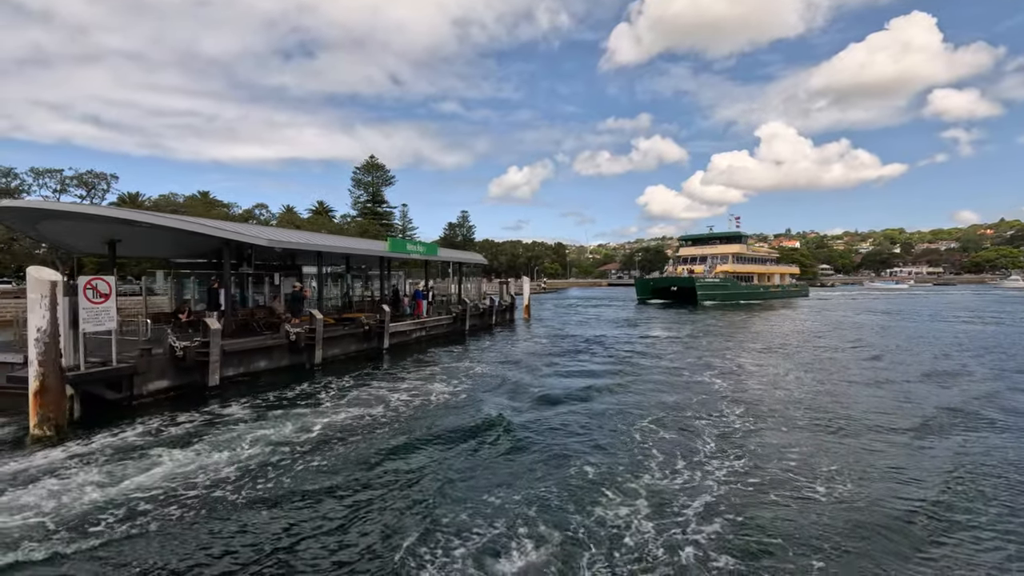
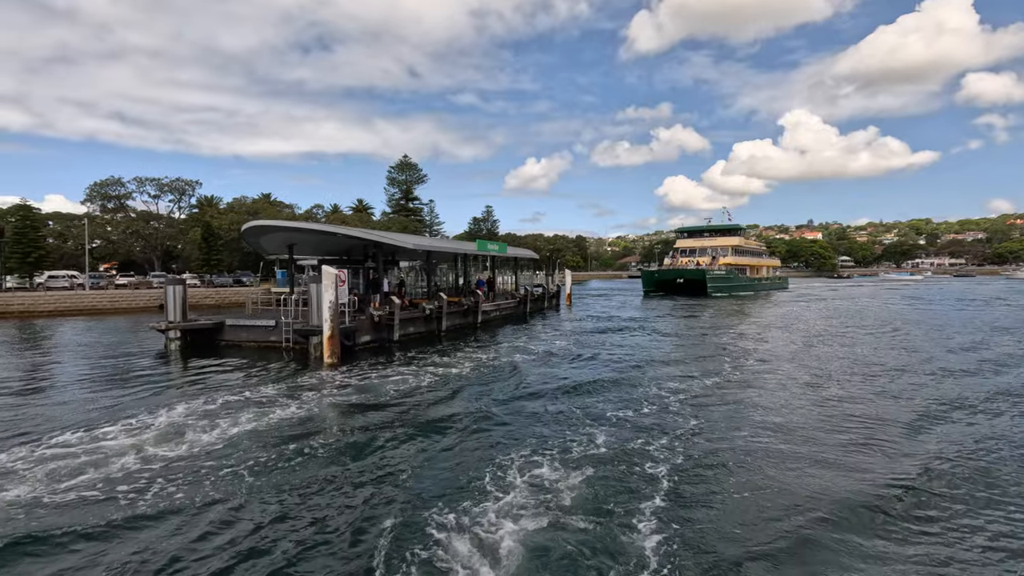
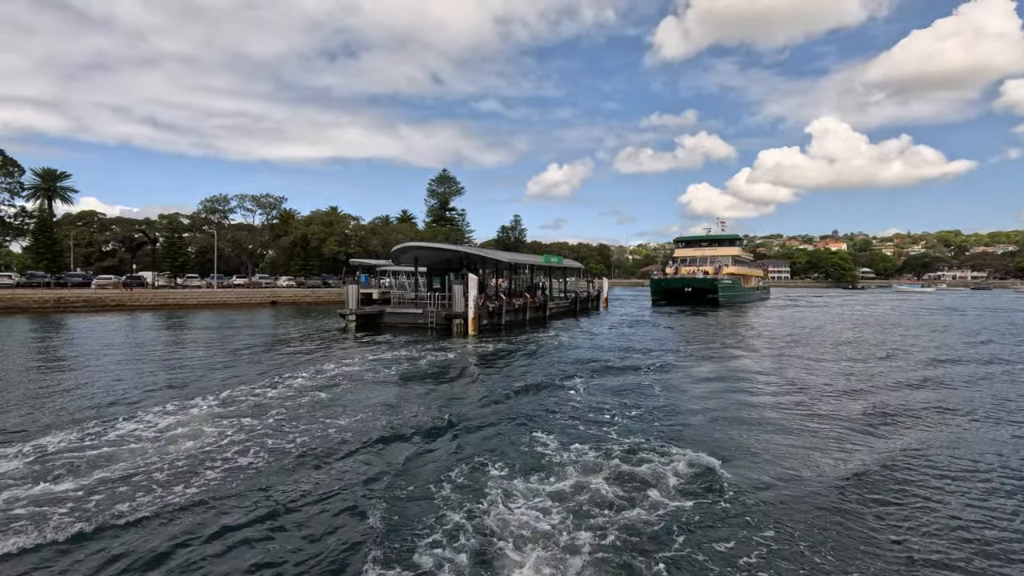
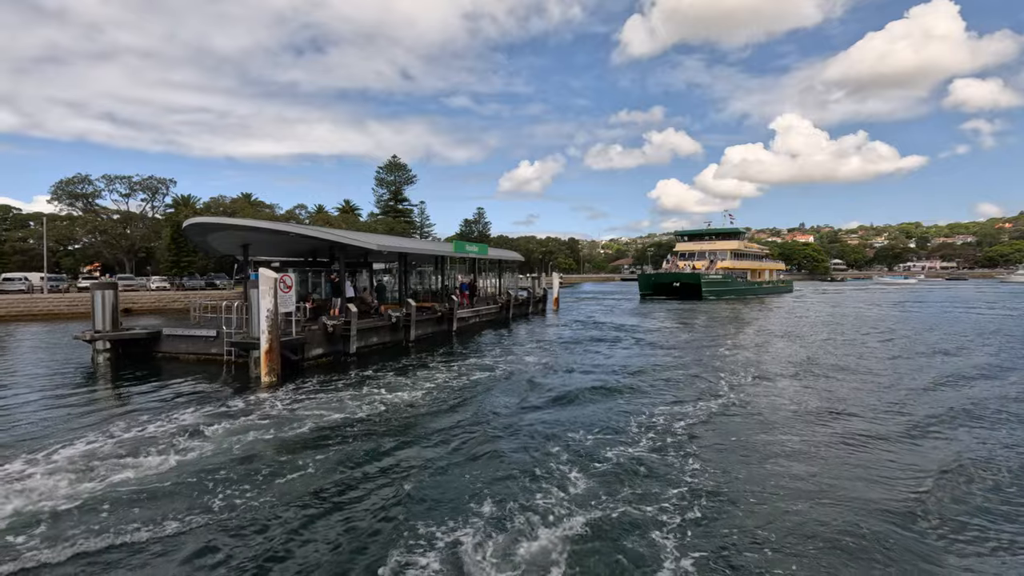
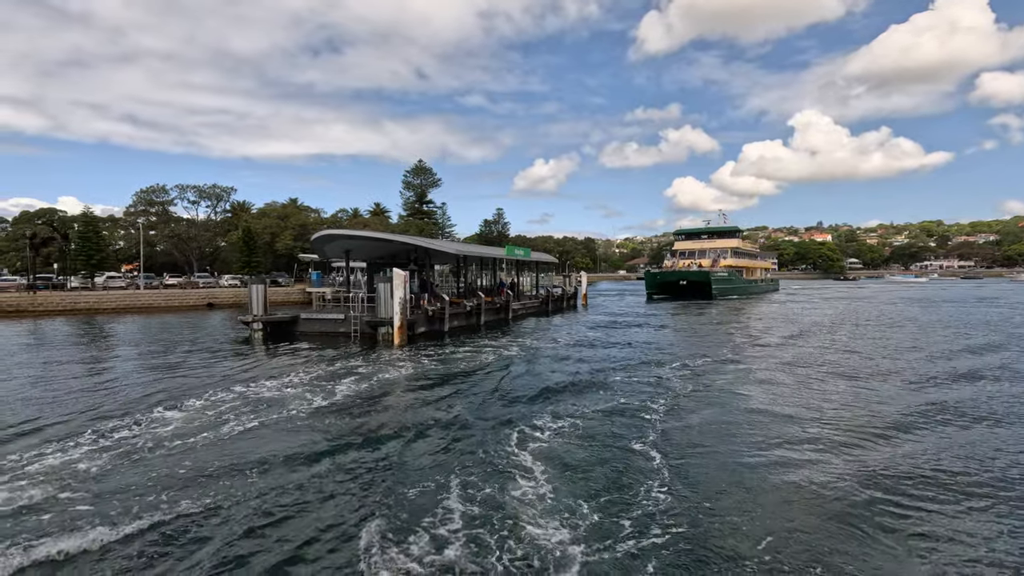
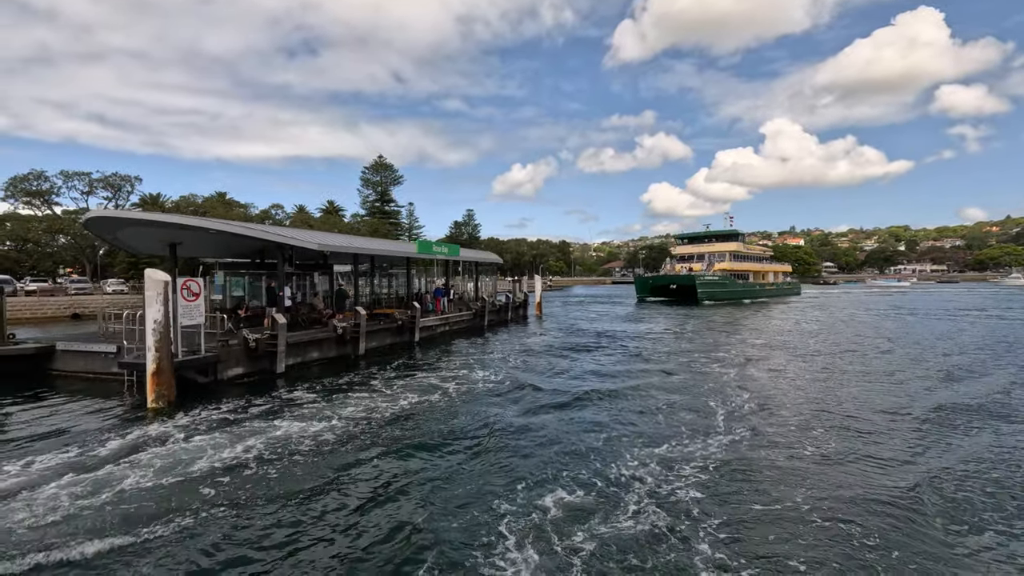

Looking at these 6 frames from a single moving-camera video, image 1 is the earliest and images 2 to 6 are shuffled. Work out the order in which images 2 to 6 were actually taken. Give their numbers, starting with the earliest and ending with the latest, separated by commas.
6, 4, 2, 5, 3
